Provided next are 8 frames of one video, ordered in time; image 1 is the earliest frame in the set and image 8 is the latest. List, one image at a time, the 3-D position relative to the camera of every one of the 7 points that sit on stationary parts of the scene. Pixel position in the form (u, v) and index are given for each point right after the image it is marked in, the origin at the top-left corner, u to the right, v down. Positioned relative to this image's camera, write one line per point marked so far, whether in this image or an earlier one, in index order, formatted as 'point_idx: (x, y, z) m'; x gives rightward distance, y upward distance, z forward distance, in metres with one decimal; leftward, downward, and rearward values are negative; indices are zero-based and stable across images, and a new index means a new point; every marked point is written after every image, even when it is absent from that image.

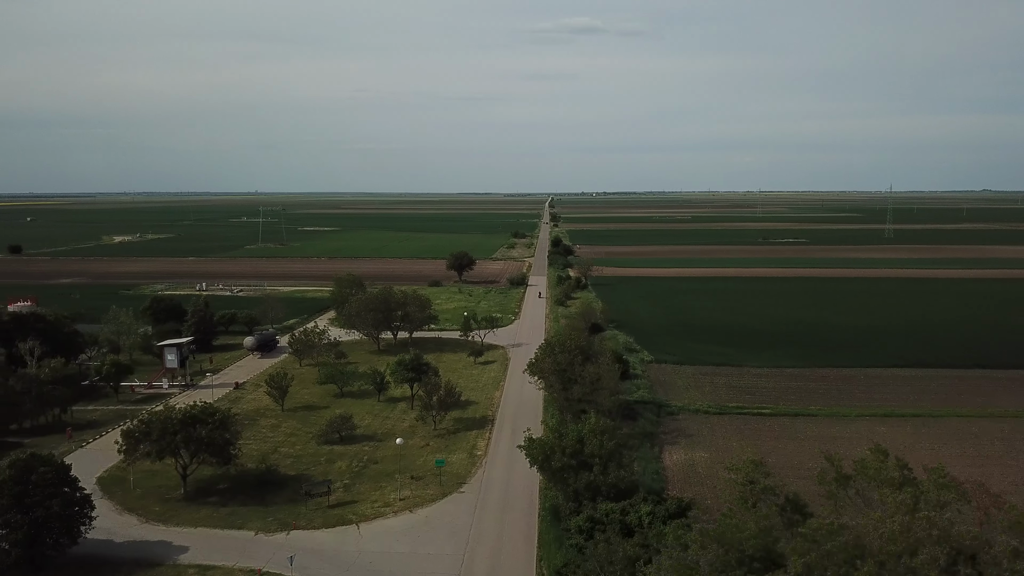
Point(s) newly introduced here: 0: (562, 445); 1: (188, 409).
0: (+1.1, -3.6, +18.1) m
1: (-8.0, -3.0, +19.6) m
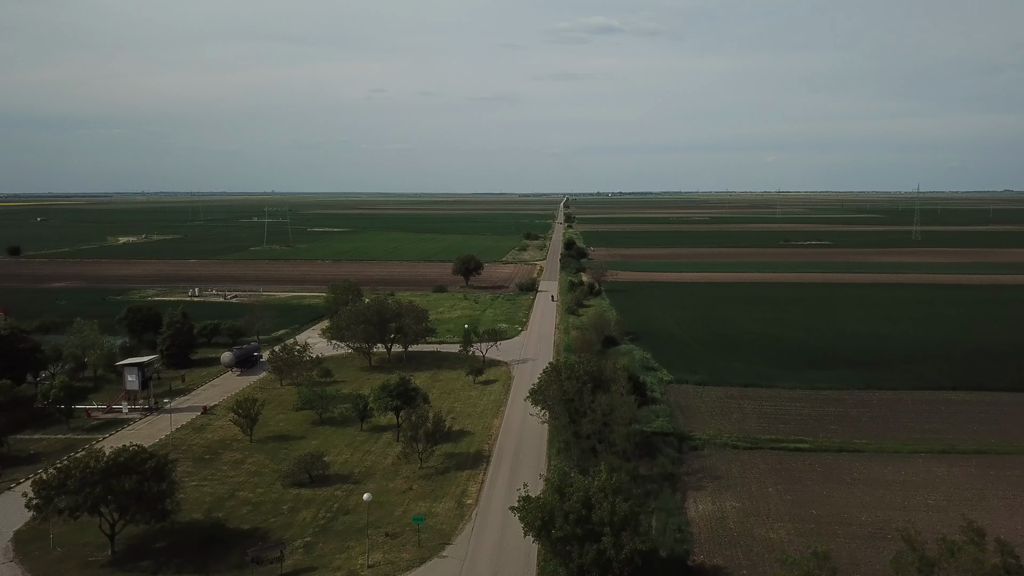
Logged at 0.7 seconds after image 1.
0: (+1.0, -4.0, +14.6) m
1: (-8.1, -3.4, +16.3) m
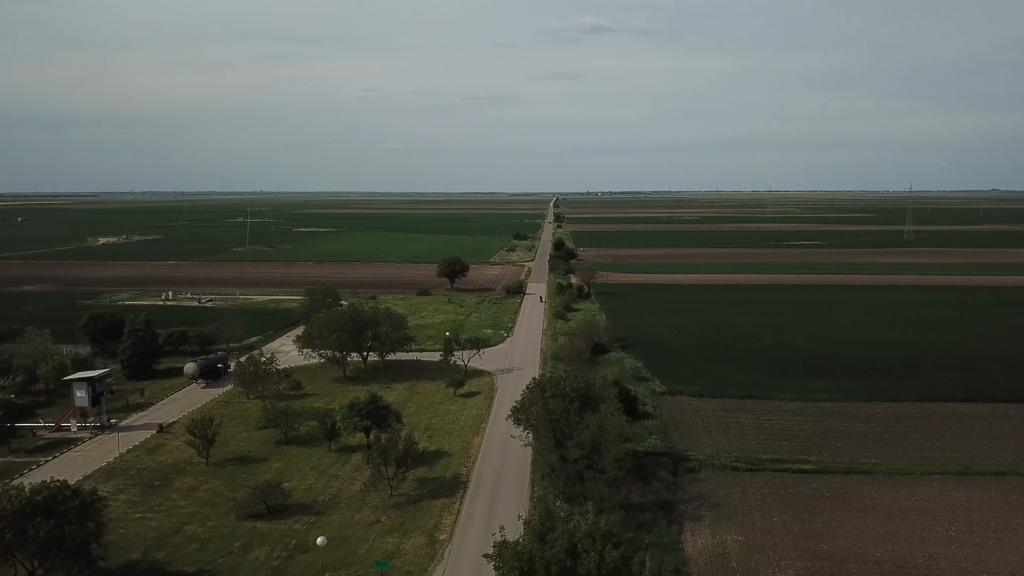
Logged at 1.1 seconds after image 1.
0: (+0.5, -4.2, +12.6) m
1: (-8.6, -3.7, +14.3) m
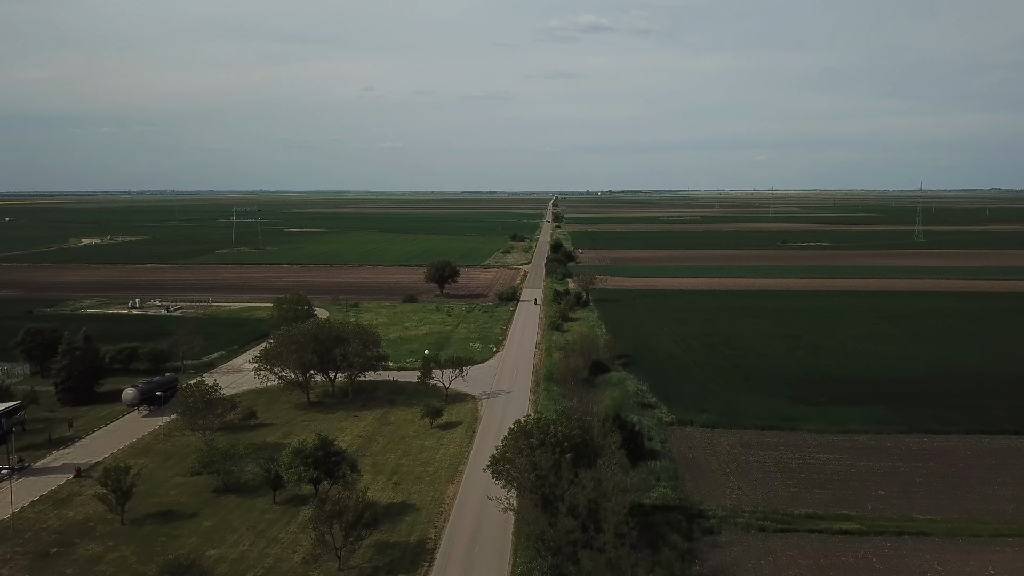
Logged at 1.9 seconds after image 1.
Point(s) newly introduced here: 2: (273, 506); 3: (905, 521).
0: (+0.1, -4.7, +8.8) m
1: (-9.0, -4.1, +10.4) m
2: (-5.7, -5.2, +19.1) m
3: (+9.1, -5.4, +18.6) m
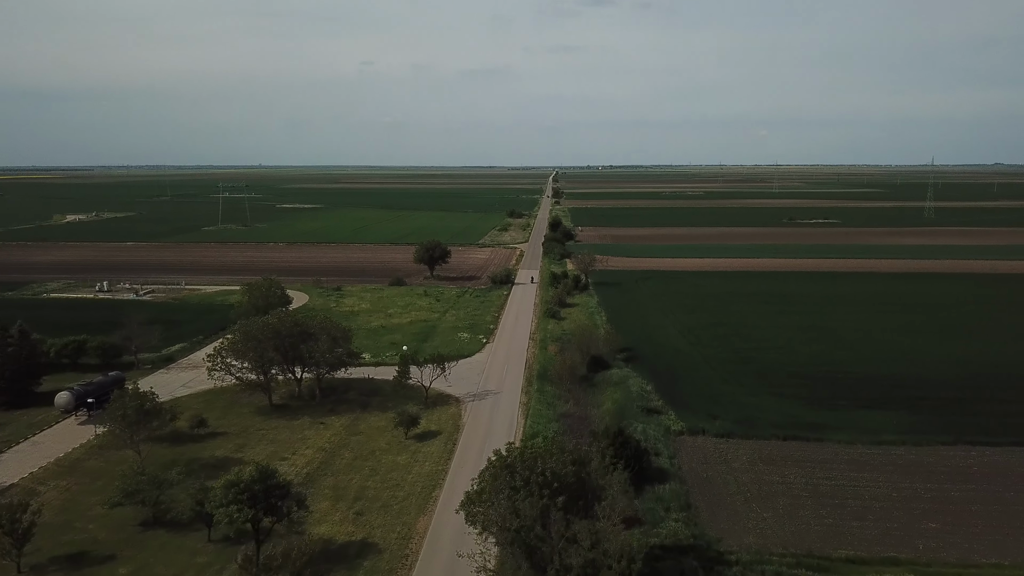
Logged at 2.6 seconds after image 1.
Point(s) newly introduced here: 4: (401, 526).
0: (-0.3, -5.0, +5.5) m
1: (-9.4, -4.3, +7.1) m
2: (-6.1, -5.1, +15.9) m
3: (+8.7, -5.4, +15.4) m
4: (-2.3, -5.0, +16.9) m
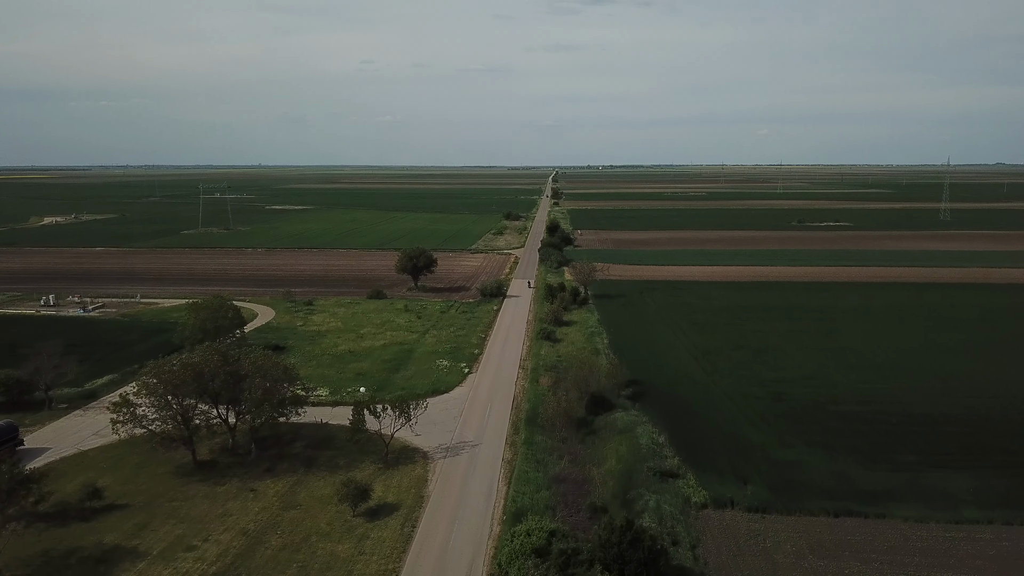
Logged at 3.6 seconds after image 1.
0: (-0.8, -5.8, +0.7) m
1: (-9.9, -5.1, +2.3) m
2: (-6.6, -5.9, +11.1) m
3: (+8.2, -6.2, +10.5) m
4: (-2.8, -5.8, +12.0) m
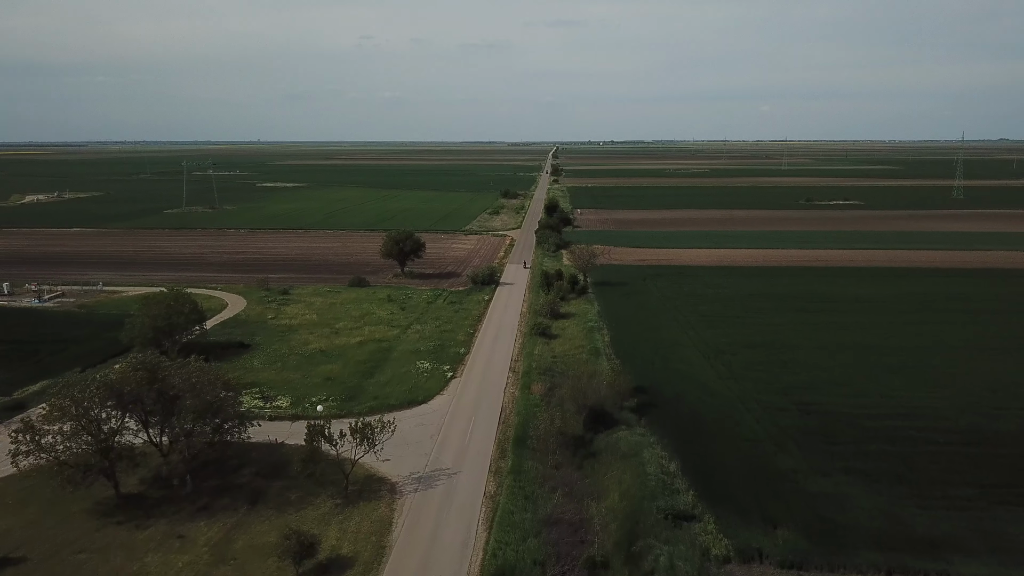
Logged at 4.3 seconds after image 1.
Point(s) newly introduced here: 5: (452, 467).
0: (-1.2, -6.4, -2.6) m
1: (-10.3, -5.7, -1.0) m
2: (-7.0, -6.2, +7.8) m
3: (+7.9, -6.5, +7.3) m
4: (-3.2, -6.1, +8.8) m
5: (-1.4, -4.2, +18.8) m
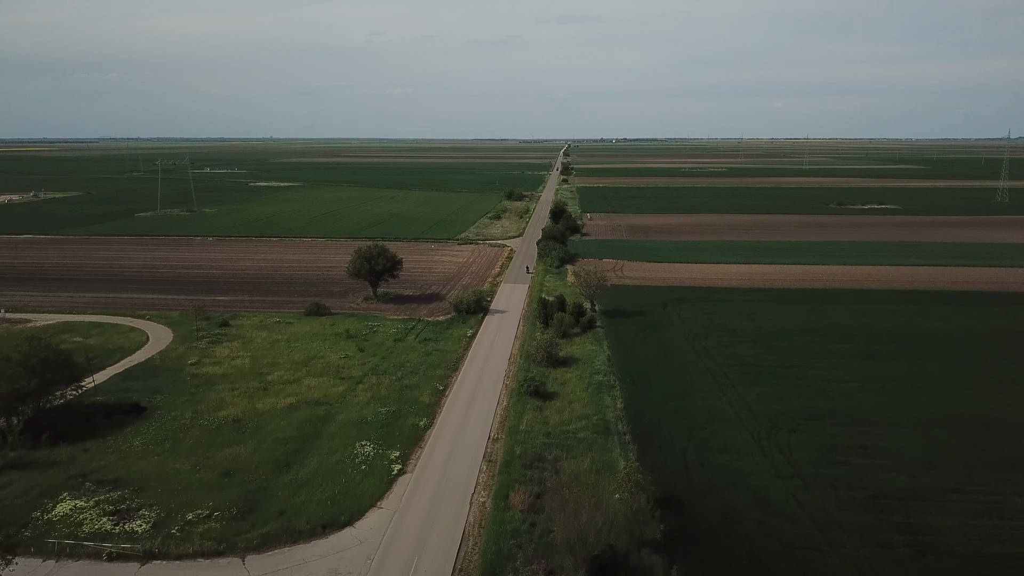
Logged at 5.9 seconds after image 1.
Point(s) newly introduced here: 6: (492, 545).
0: (-2.2, -7.8, -10.0) m
1: (-11.3, -7.1, -8.3) m
2: (-7.9, -7.6, +0.4) m
3: (+7.0, -7.9, -0.4) m
4: (-4.1, -7.4, +1.3) m
5: (-2.1, -5.6, +11.4) m
6: (-0.4, -4.7, +14.8) m
